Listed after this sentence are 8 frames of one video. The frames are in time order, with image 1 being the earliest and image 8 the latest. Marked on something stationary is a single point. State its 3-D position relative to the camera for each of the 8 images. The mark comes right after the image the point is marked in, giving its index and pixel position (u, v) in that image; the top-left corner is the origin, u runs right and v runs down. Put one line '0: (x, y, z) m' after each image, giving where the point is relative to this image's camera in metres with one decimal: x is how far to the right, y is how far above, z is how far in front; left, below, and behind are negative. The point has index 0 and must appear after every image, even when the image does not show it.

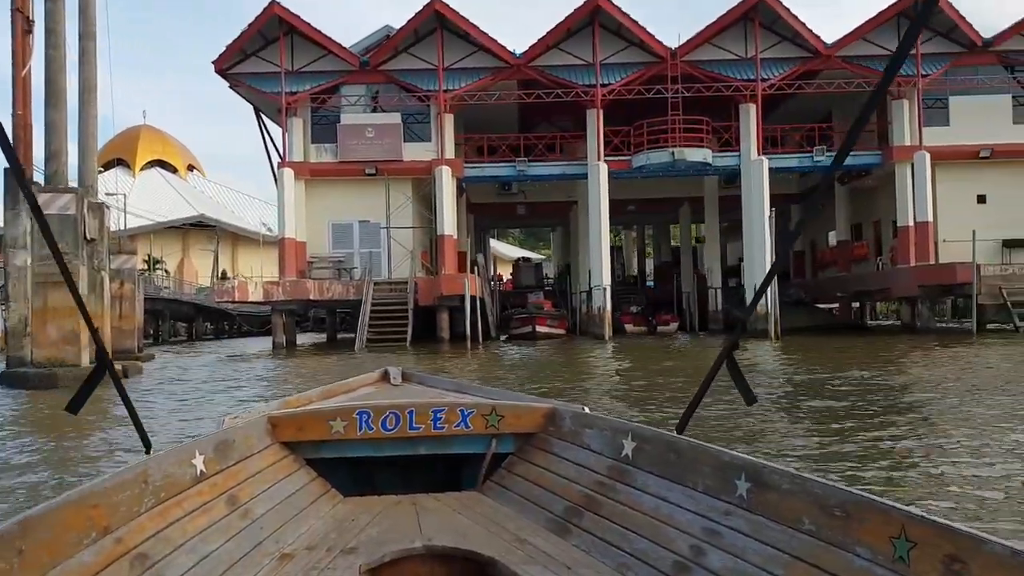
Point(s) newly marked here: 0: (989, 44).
0: (+11.2, +5.8, +19.3) m
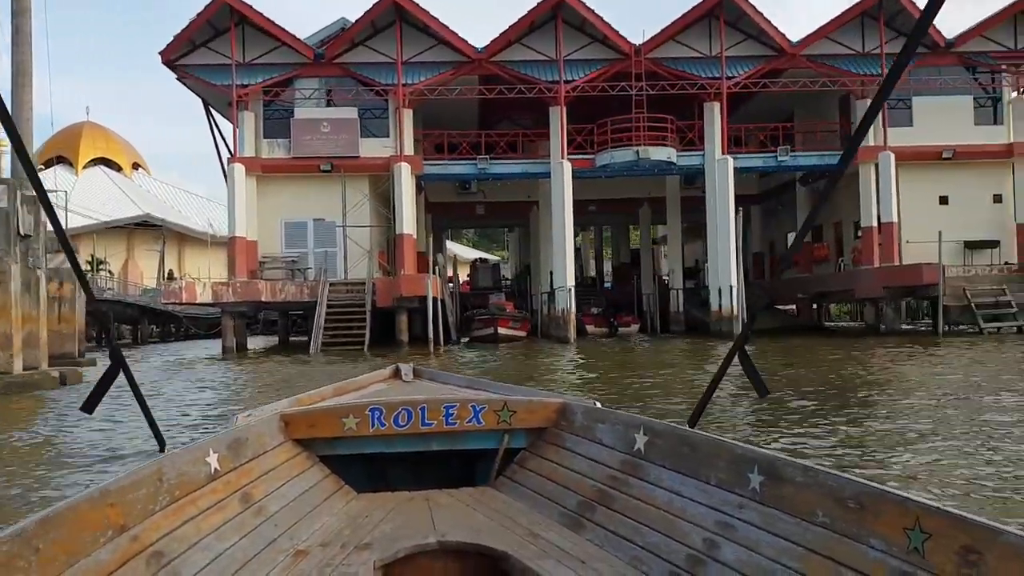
0: (+10.4, +5.8, +19.3) m
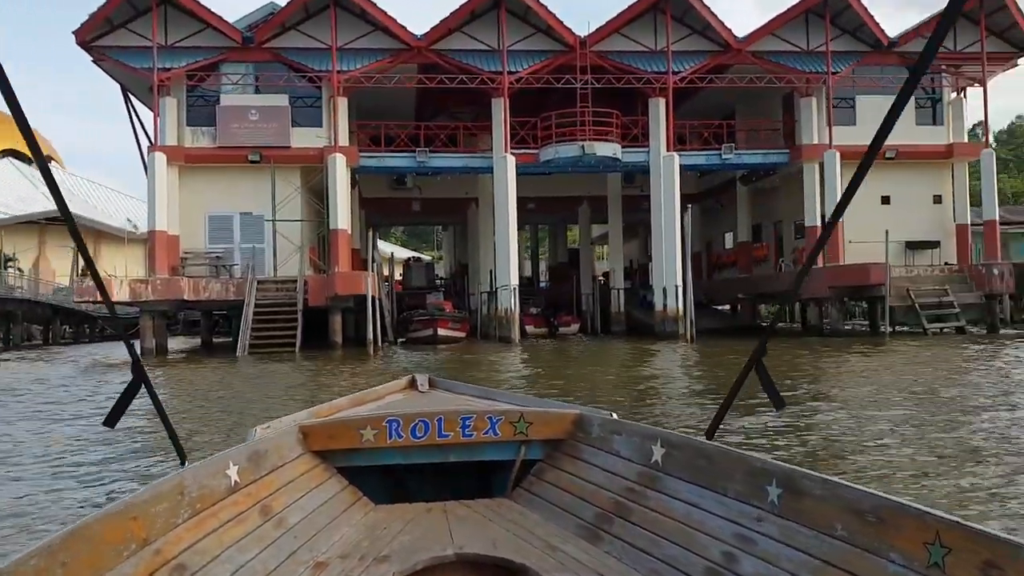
0: (+9.0, +5.8, +19.3) m
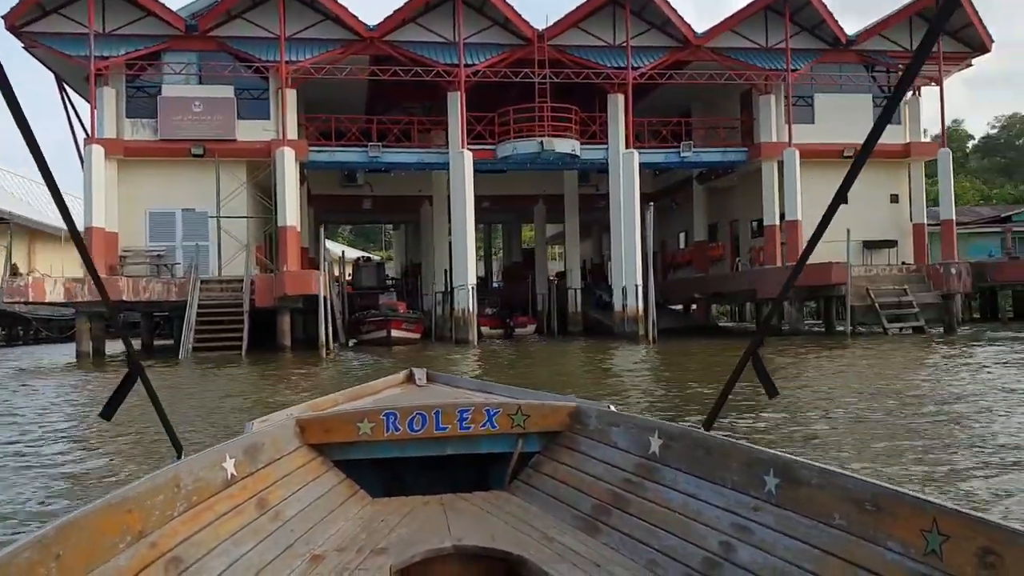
0: (+8.0, +5.8, +19.2) m
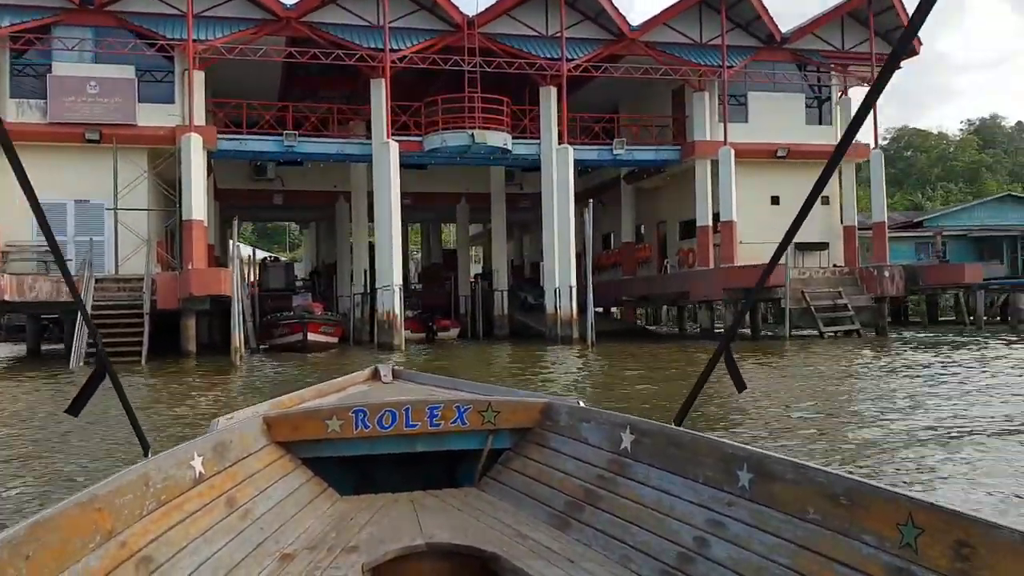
0: (+6.4, +5.8, +19.1) m
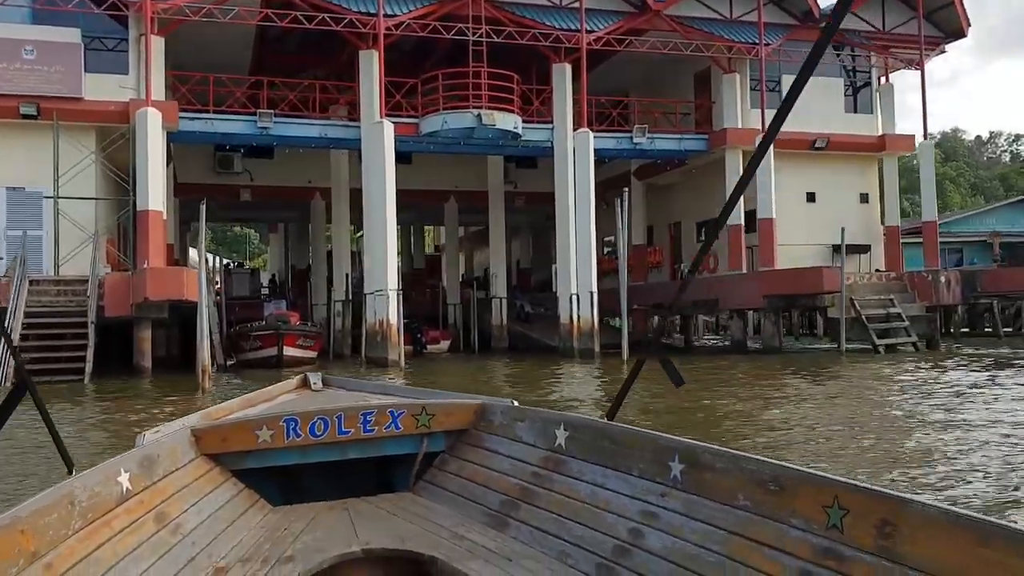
0: (+6.5, +5.6, +17.1) m
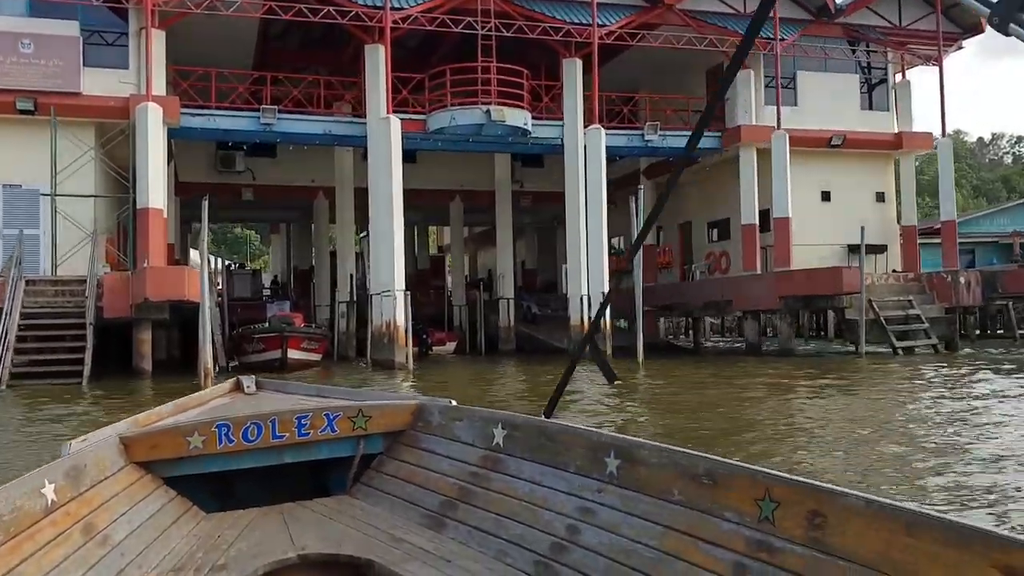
0: (+6.7, +5.6, +16.7) m
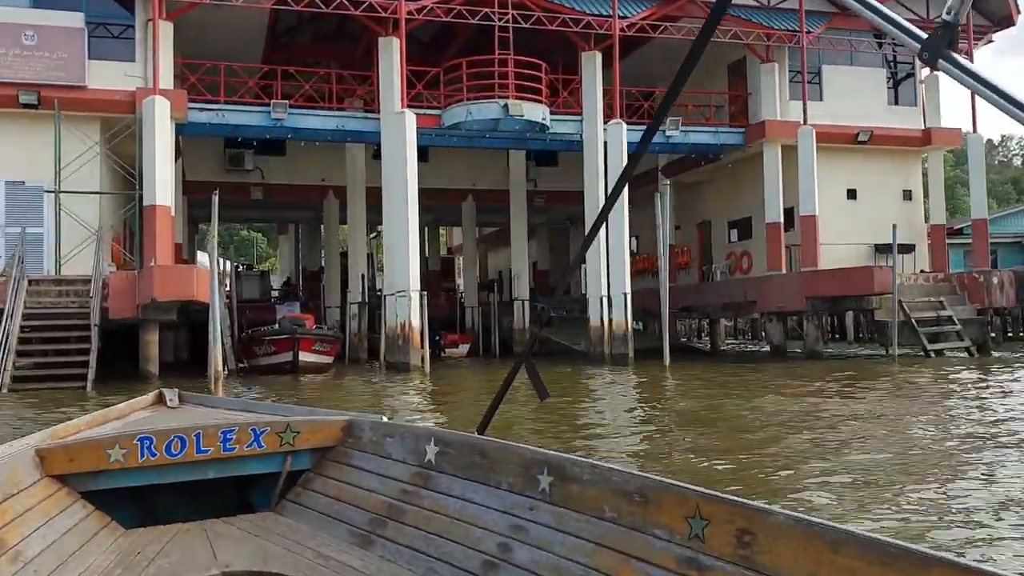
0: (+7.0, +5.6, +16.2) m
